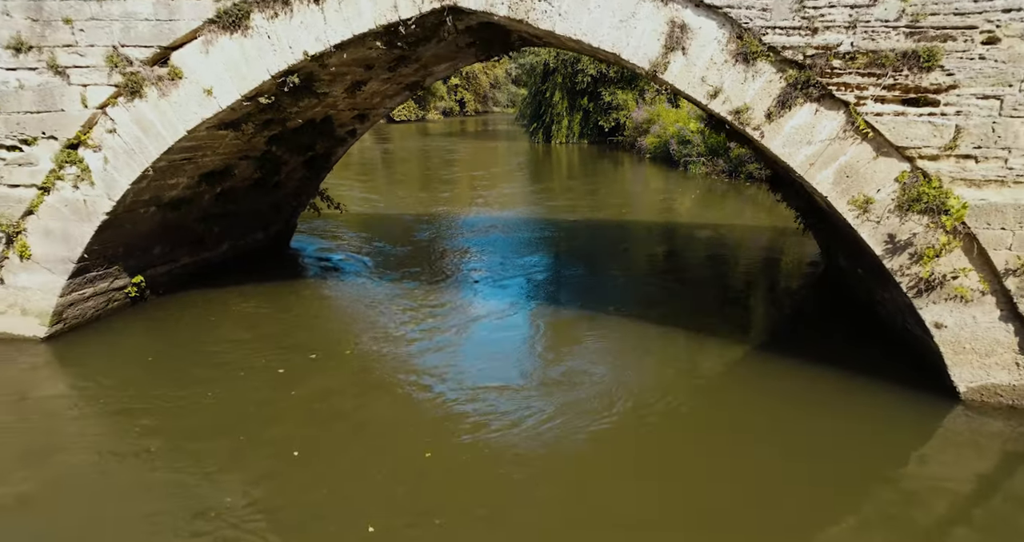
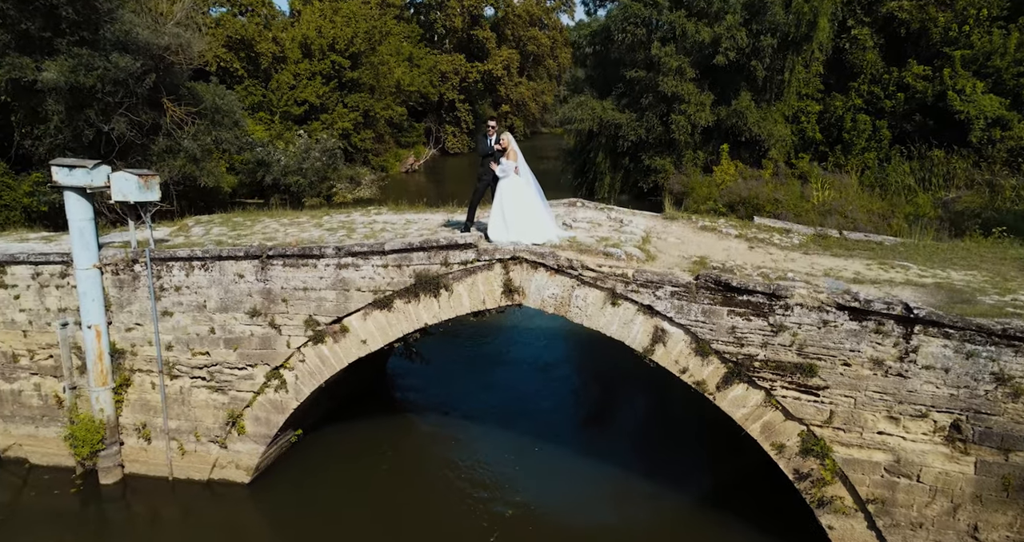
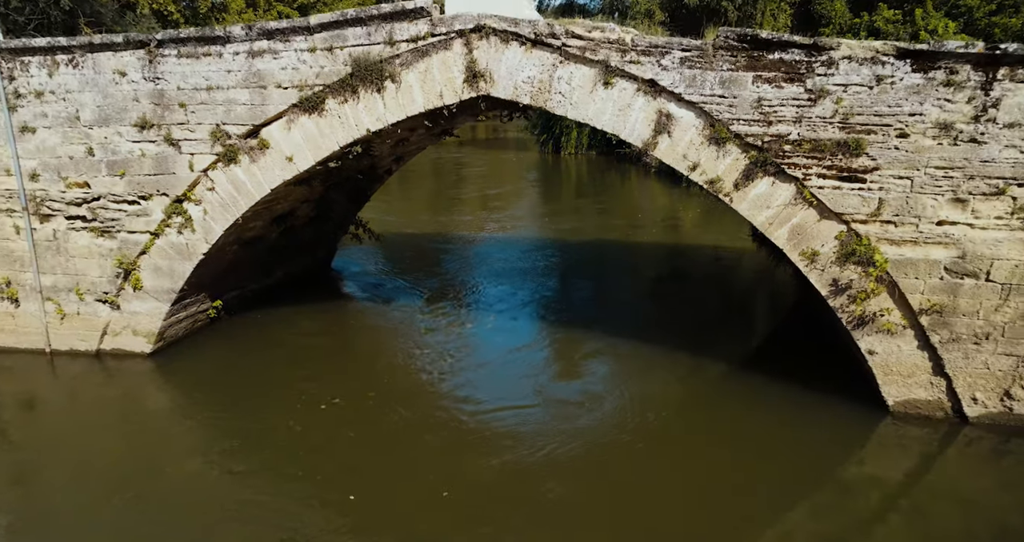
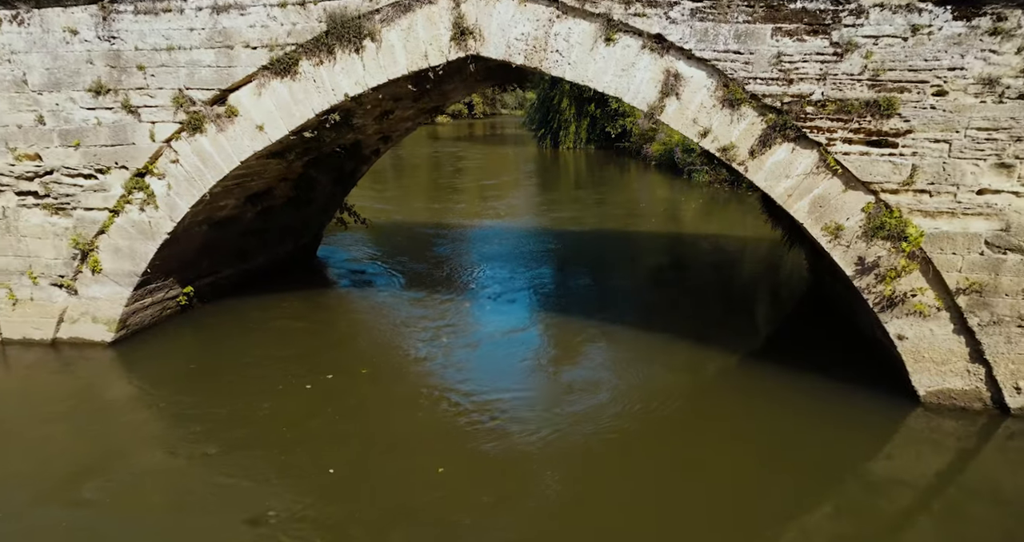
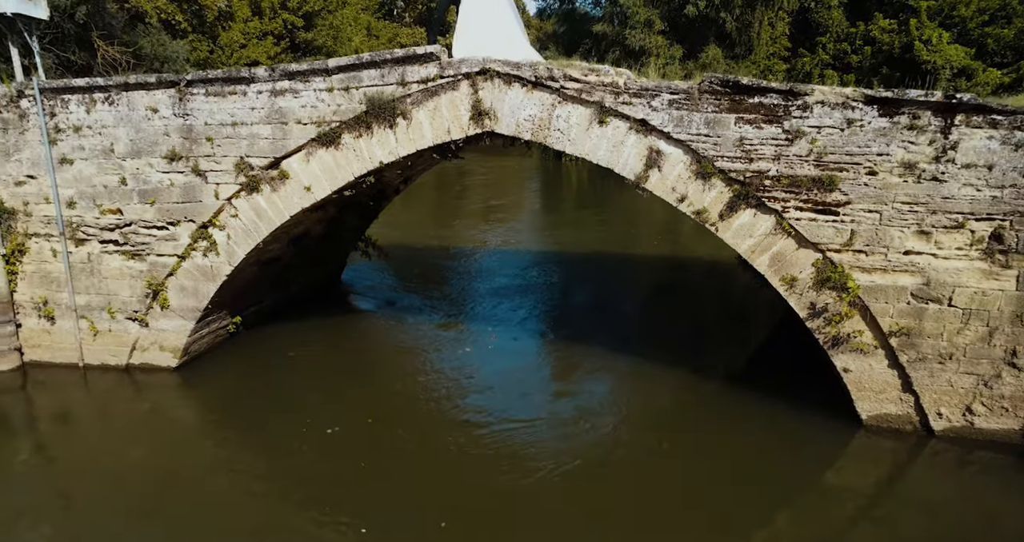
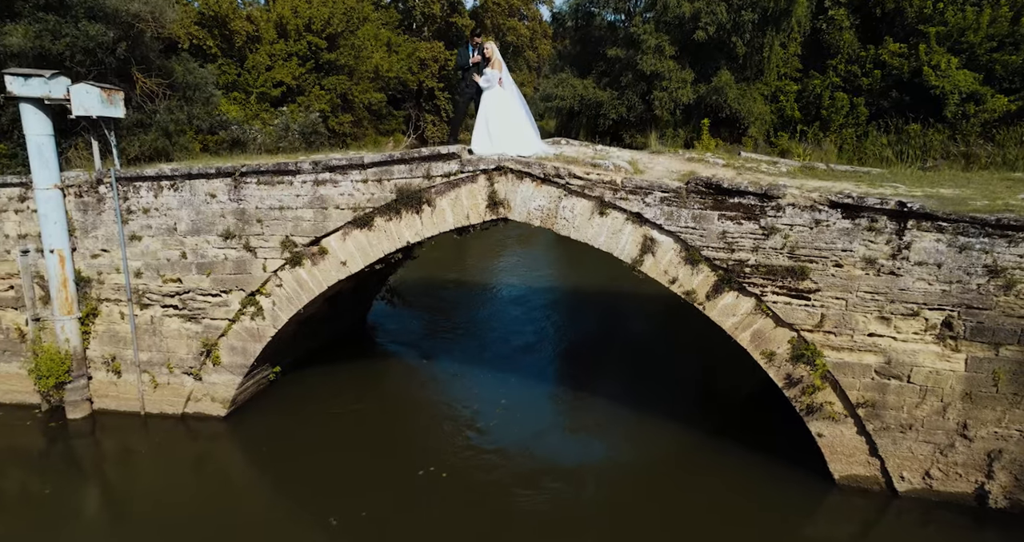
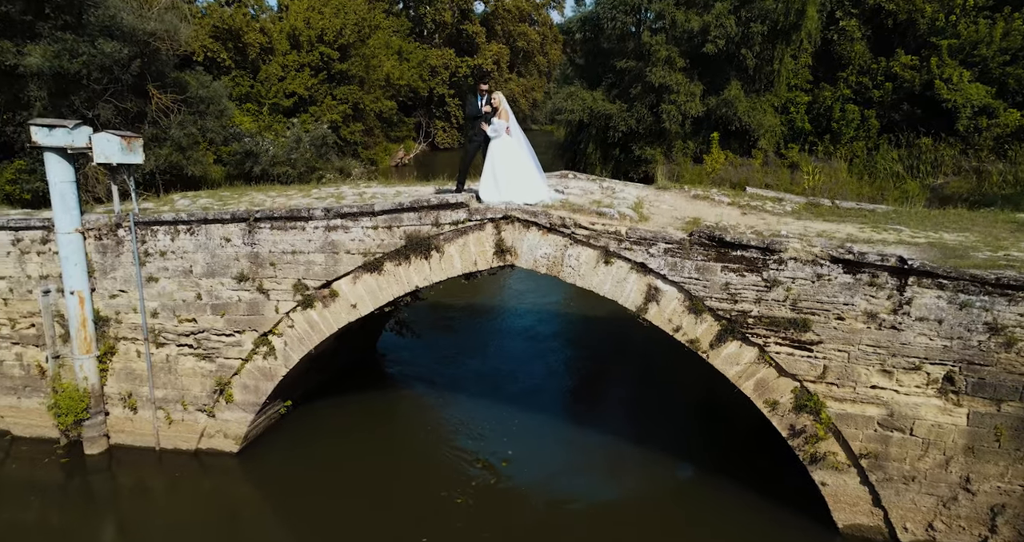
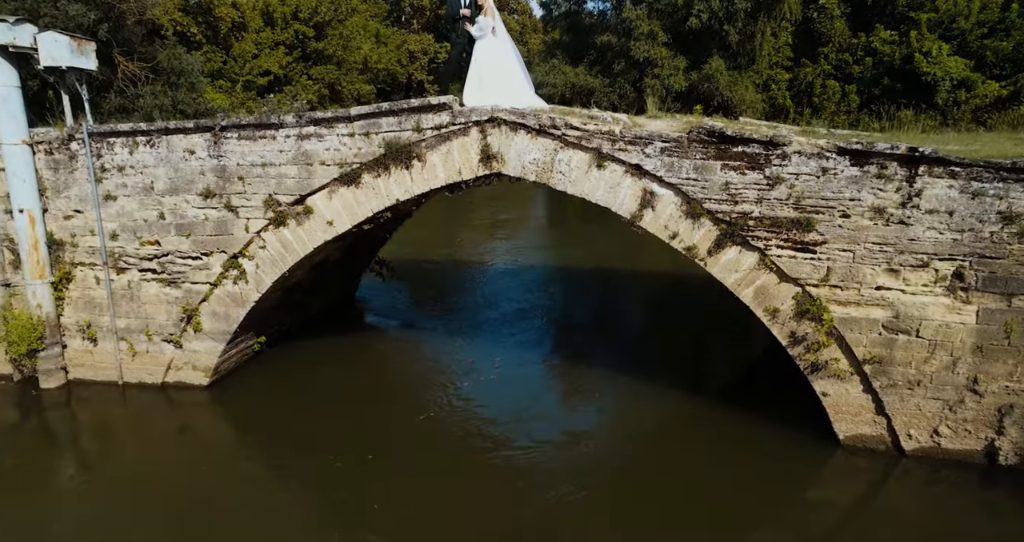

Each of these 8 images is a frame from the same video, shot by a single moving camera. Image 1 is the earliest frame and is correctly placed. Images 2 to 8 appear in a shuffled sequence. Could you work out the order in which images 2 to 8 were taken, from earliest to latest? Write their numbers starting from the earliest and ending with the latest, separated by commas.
4, 3, 5, 8, 6, 7, 2
